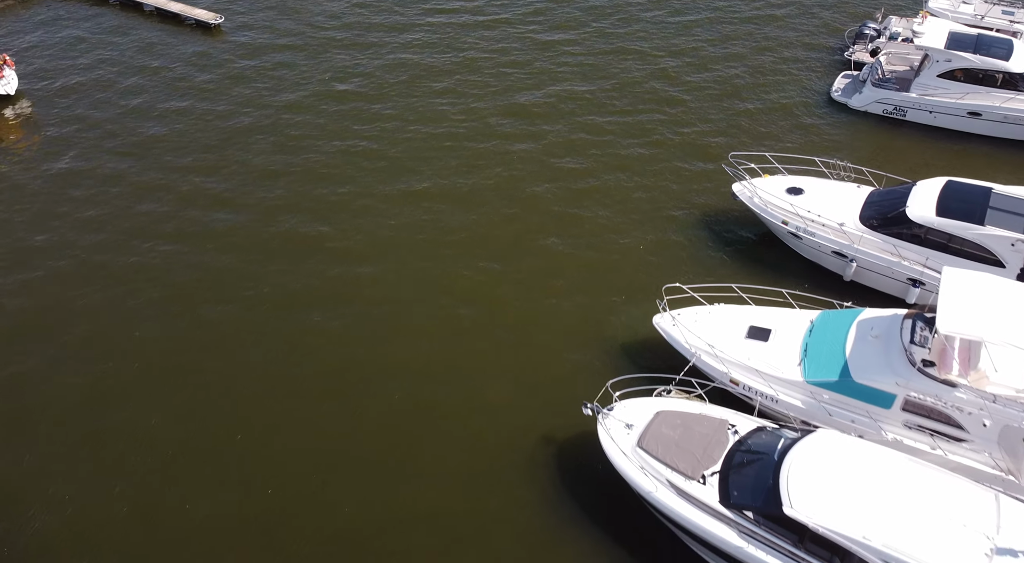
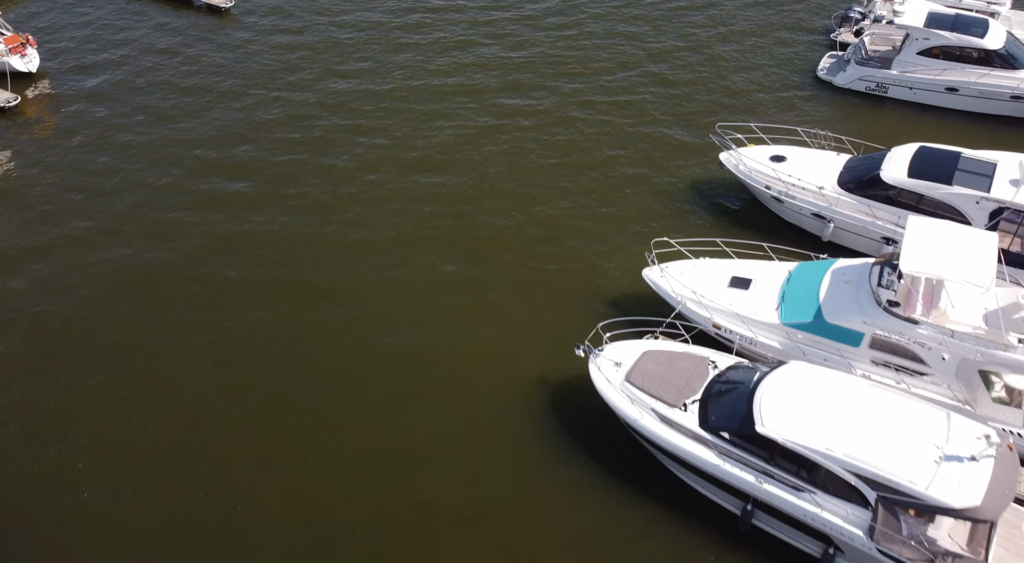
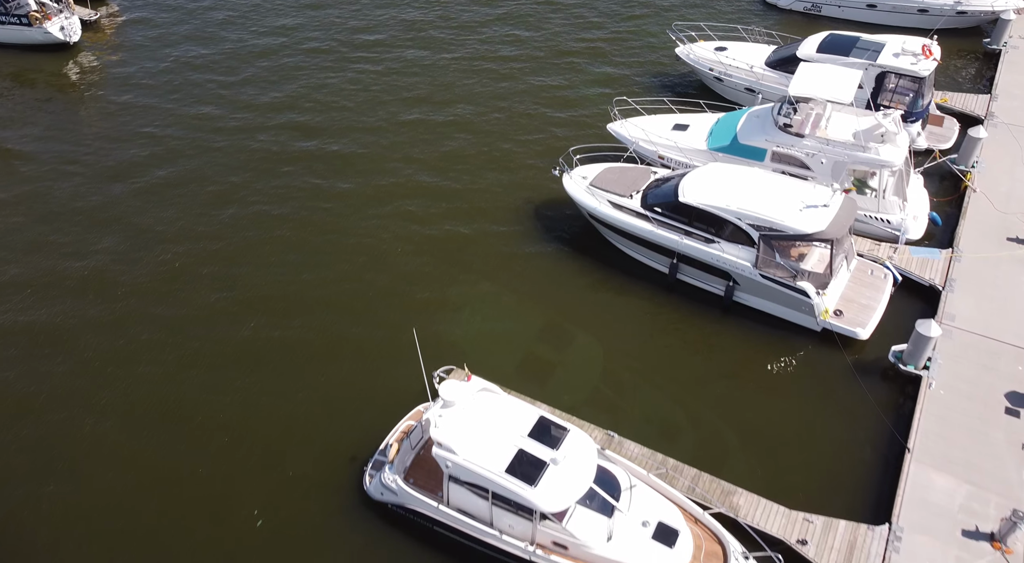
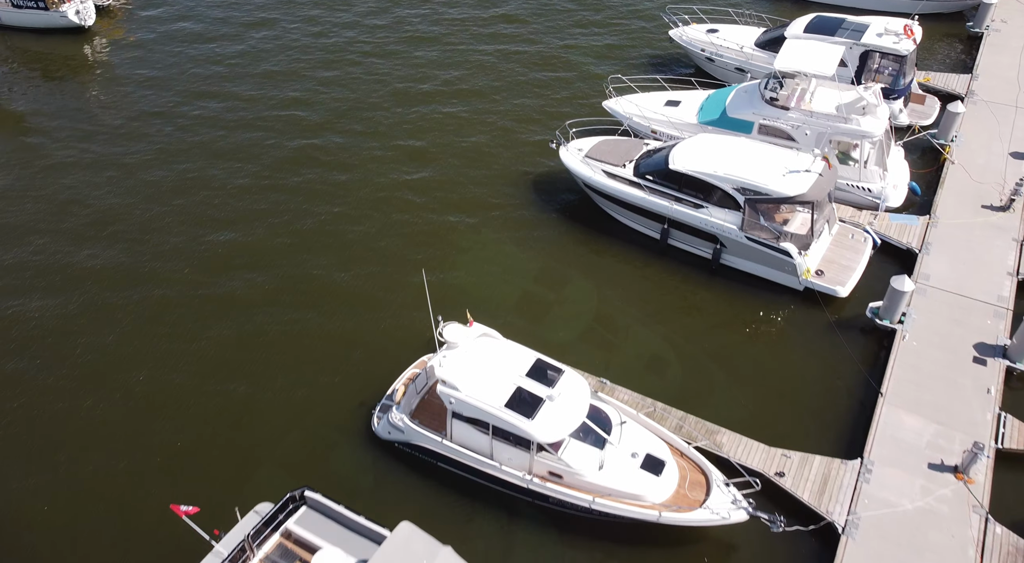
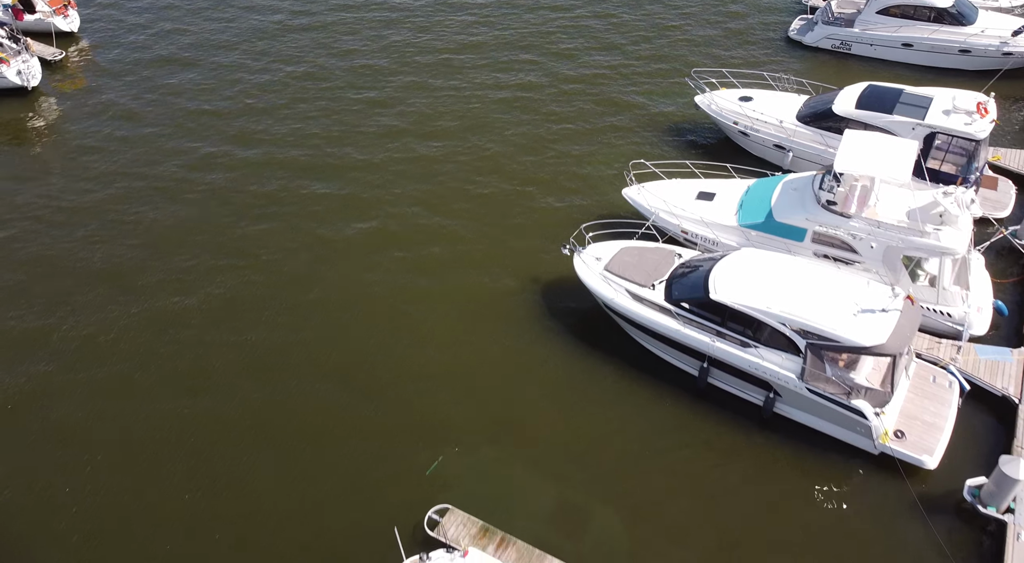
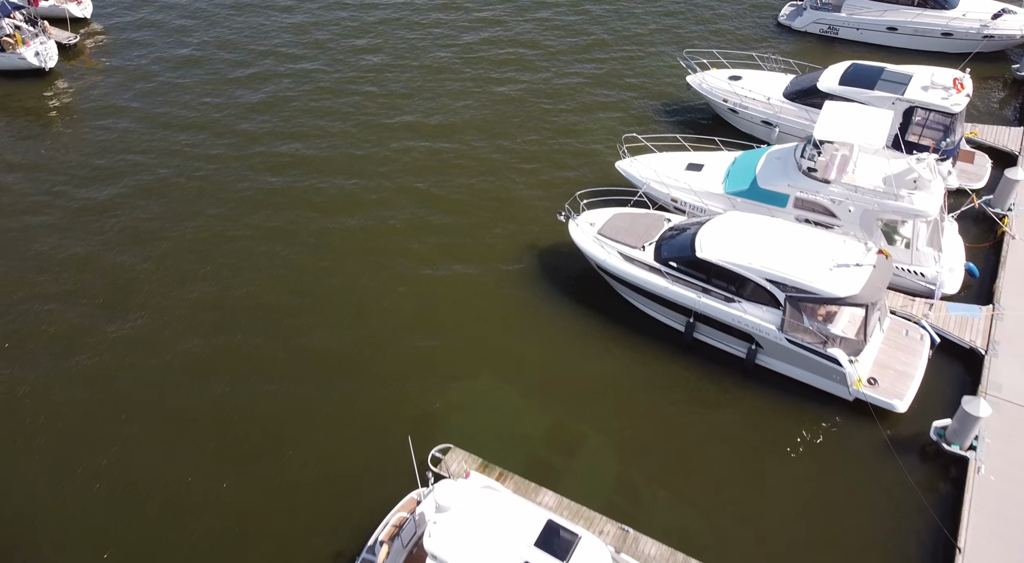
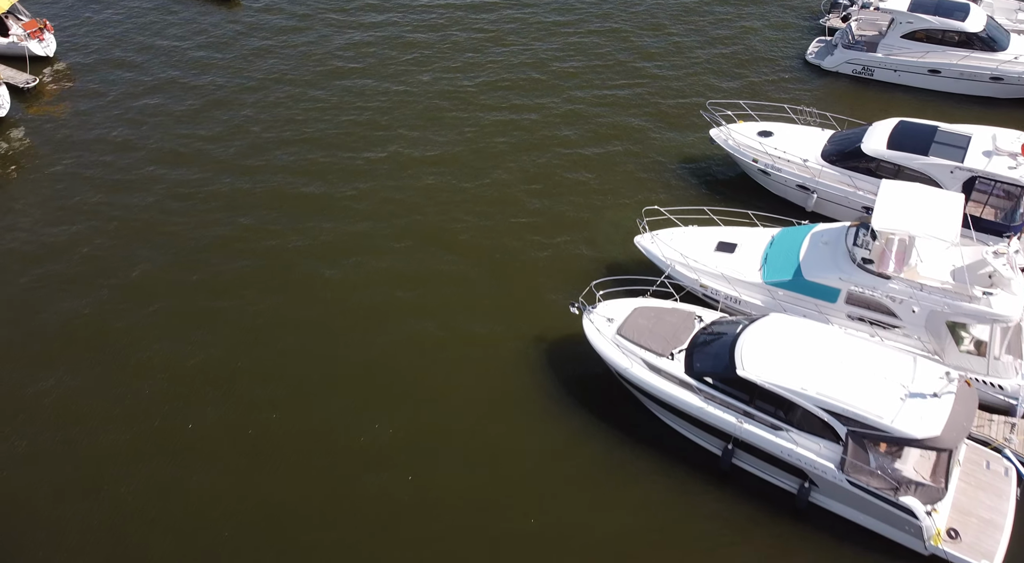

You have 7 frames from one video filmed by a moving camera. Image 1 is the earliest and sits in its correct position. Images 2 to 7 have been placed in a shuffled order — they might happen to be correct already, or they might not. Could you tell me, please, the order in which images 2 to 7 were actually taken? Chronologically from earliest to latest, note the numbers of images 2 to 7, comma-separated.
2, 7, 5, 6, 3, 4
